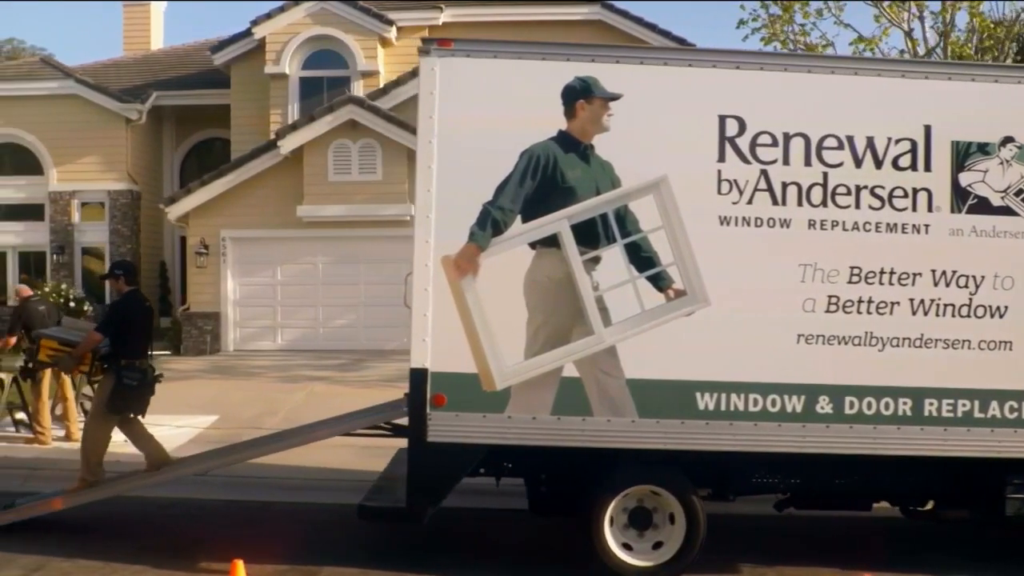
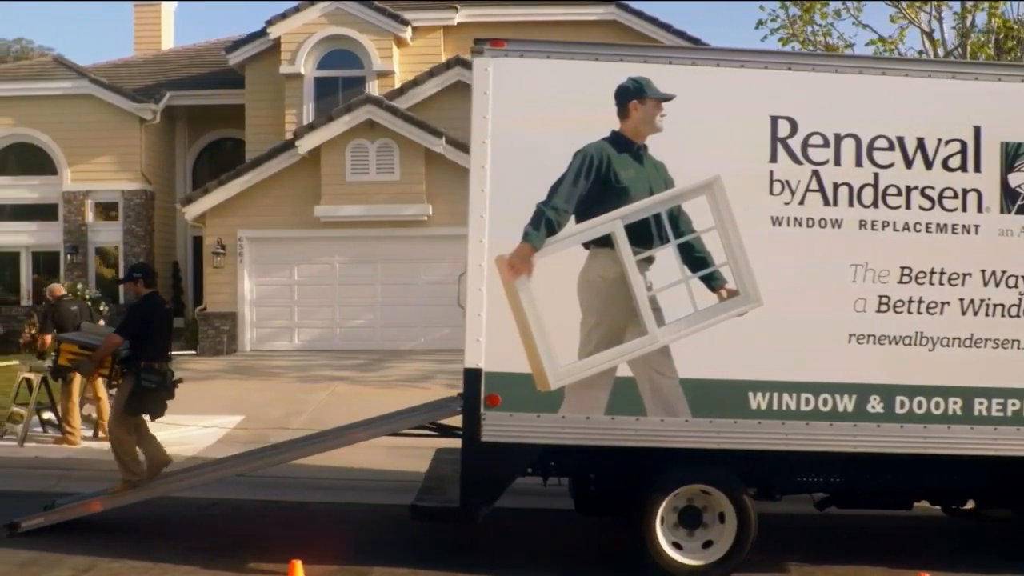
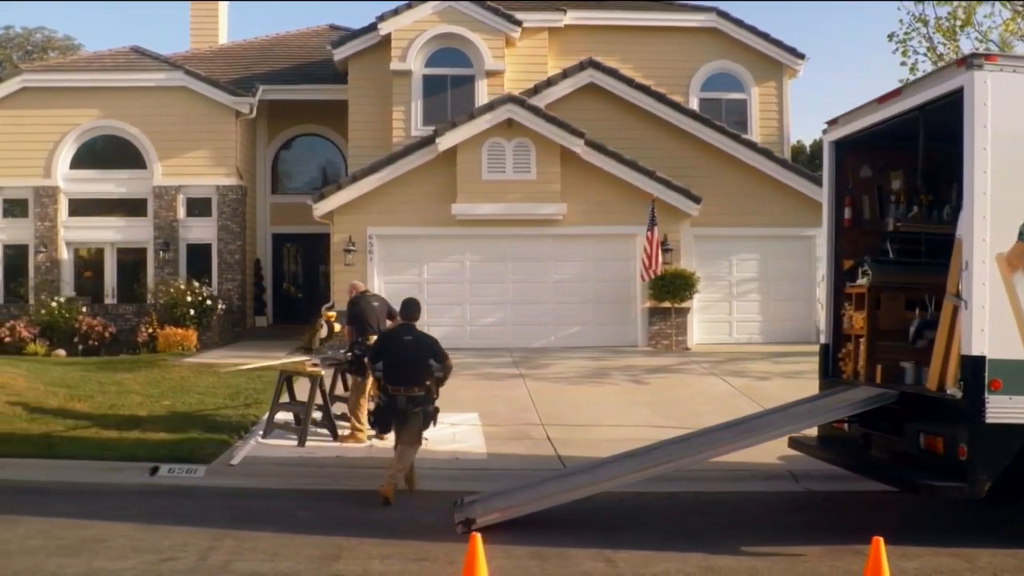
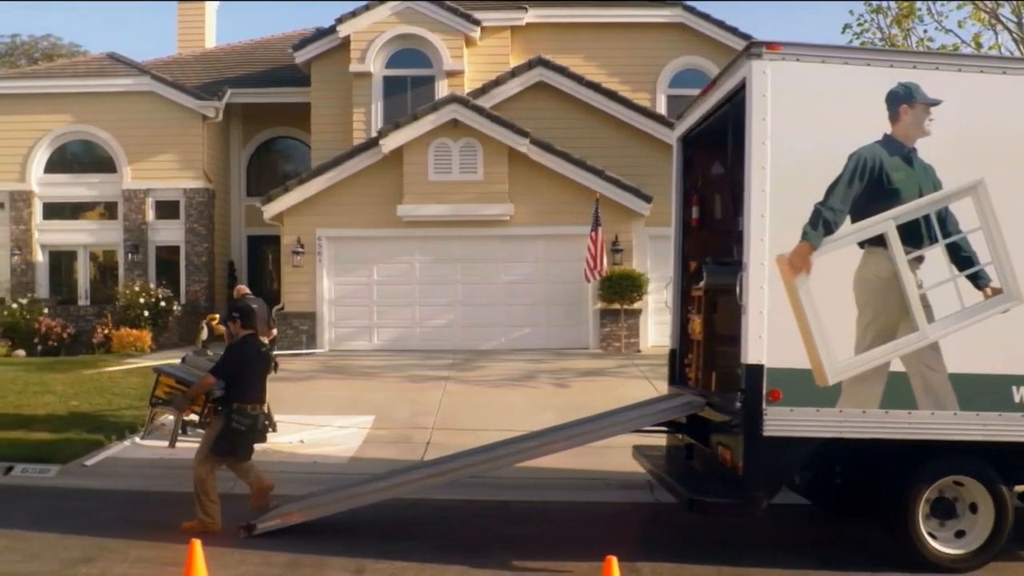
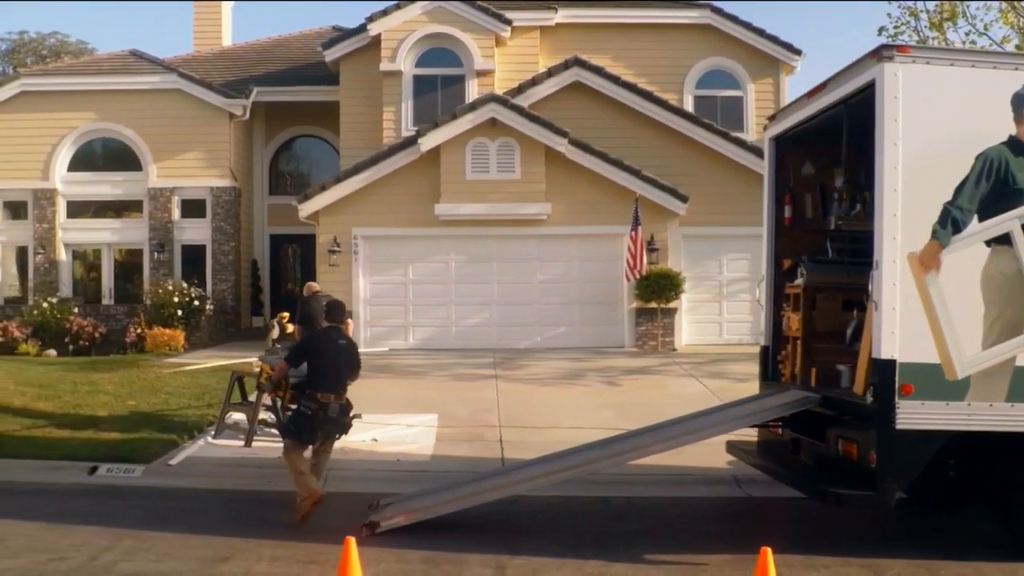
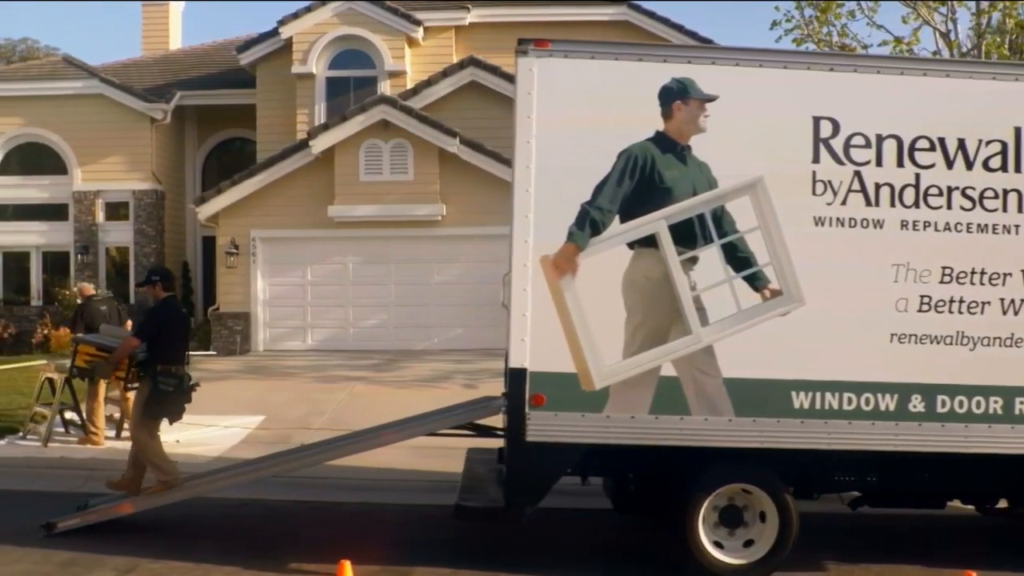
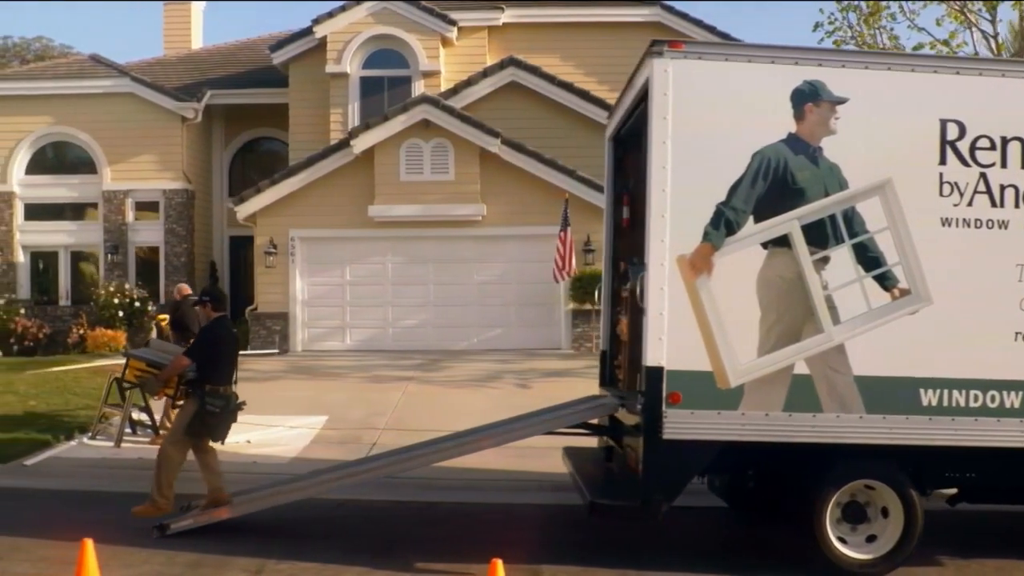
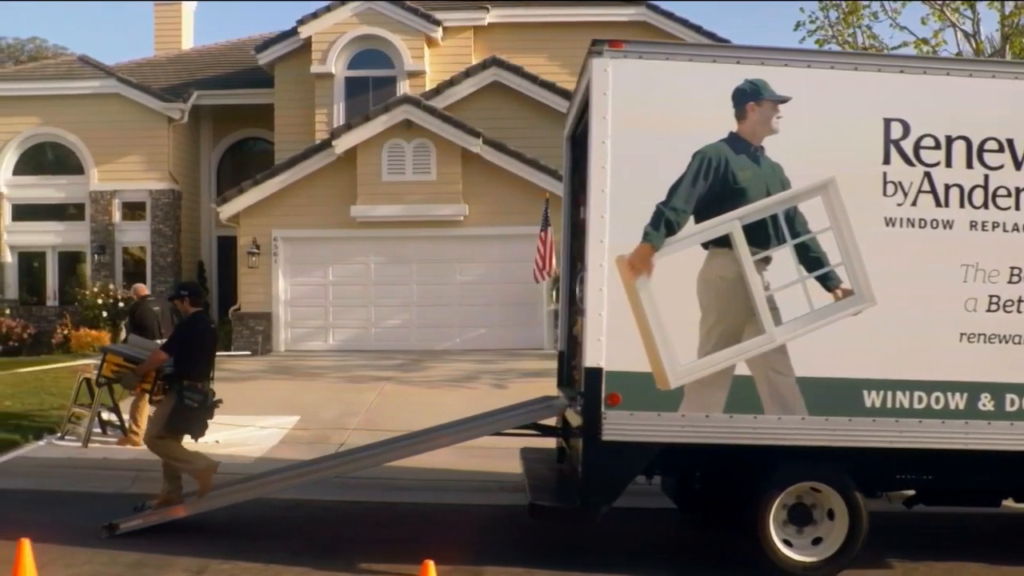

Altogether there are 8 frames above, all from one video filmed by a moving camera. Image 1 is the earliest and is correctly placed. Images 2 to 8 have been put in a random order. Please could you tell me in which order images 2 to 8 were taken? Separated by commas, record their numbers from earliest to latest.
2, 6, 8, 7, 4, 5, 3
